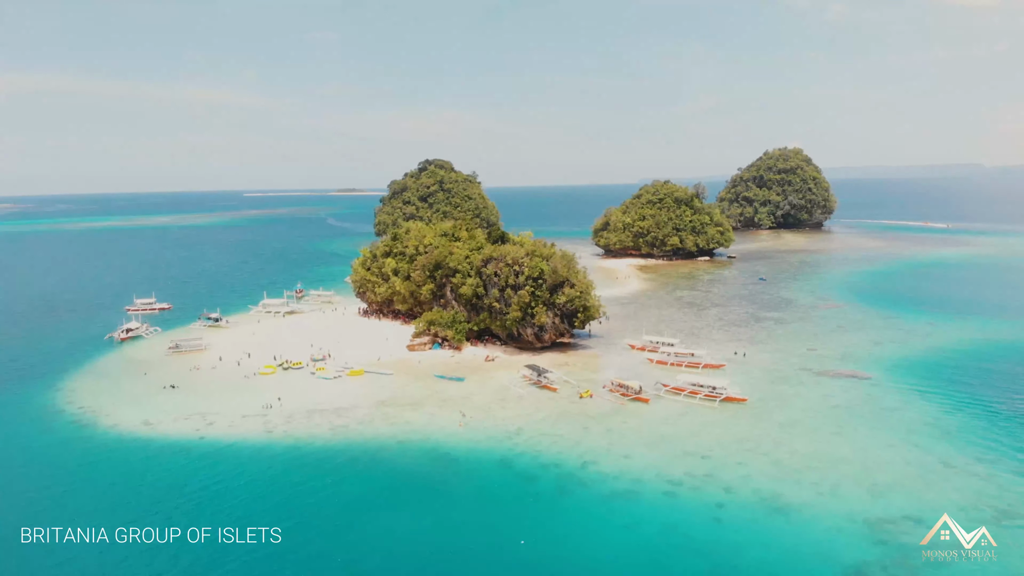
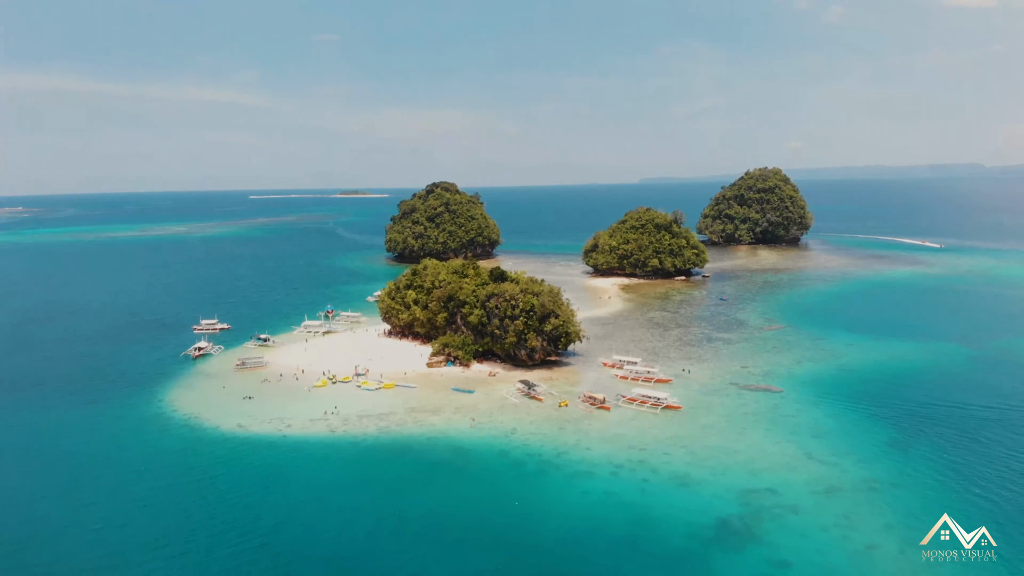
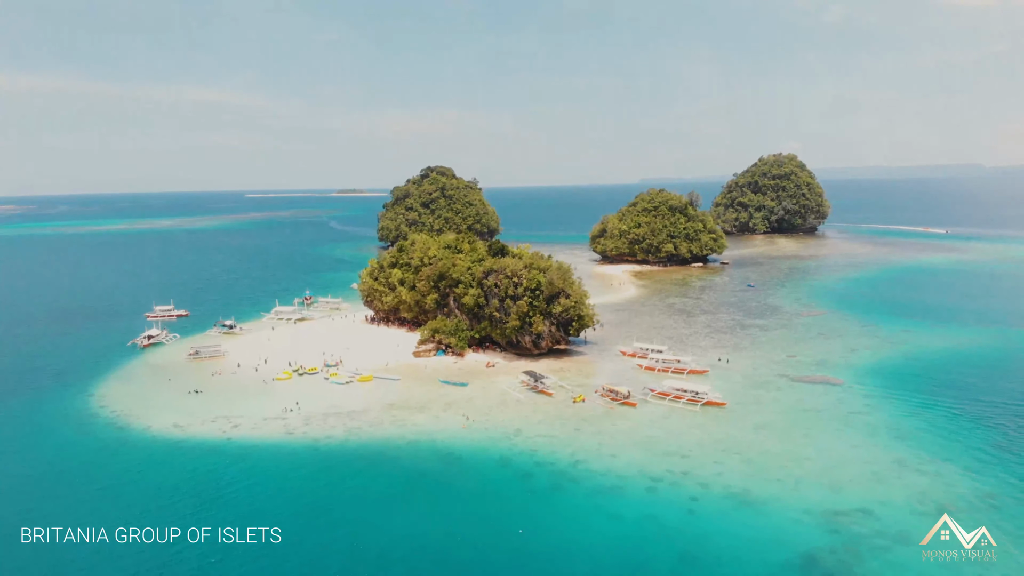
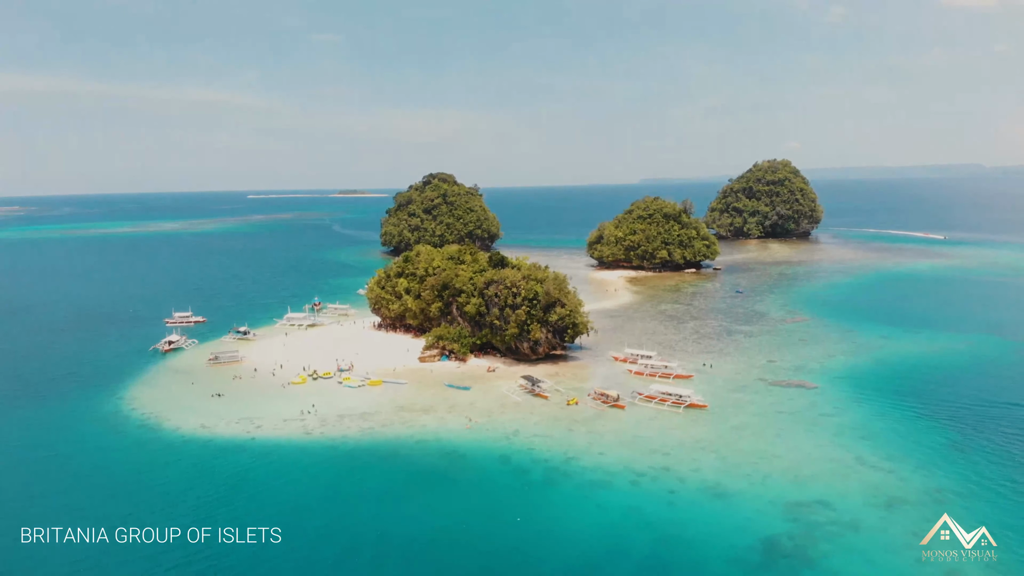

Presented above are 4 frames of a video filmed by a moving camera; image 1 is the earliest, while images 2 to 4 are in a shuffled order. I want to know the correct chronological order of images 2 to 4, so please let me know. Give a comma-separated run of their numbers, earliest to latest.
3, 4, 2
